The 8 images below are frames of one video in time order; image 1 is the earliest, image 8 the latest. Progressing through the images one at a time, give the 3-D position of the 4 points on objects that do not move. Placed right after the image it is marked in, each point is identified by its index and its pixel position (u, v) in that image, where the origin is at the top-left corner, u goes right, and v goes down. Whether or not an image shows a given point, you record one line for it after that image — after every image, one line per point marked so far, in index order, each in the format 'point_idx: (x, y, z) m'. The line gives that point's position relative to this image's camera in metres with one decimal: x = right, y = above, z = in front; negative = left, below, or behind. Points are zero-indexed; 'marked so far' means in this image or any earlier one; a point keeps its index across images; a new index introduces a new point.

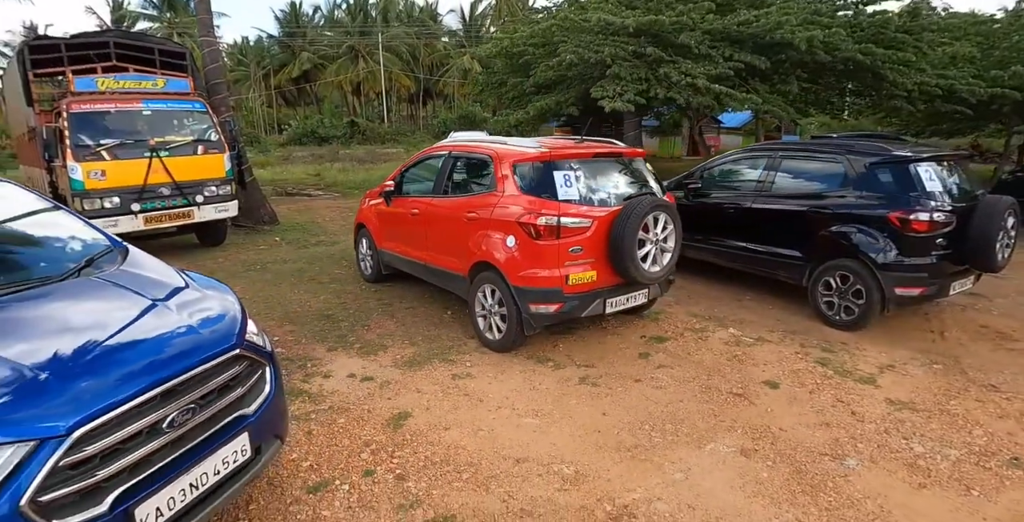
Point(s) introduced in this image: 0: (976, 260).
0: (+4.0, +0.1, +4.9) m
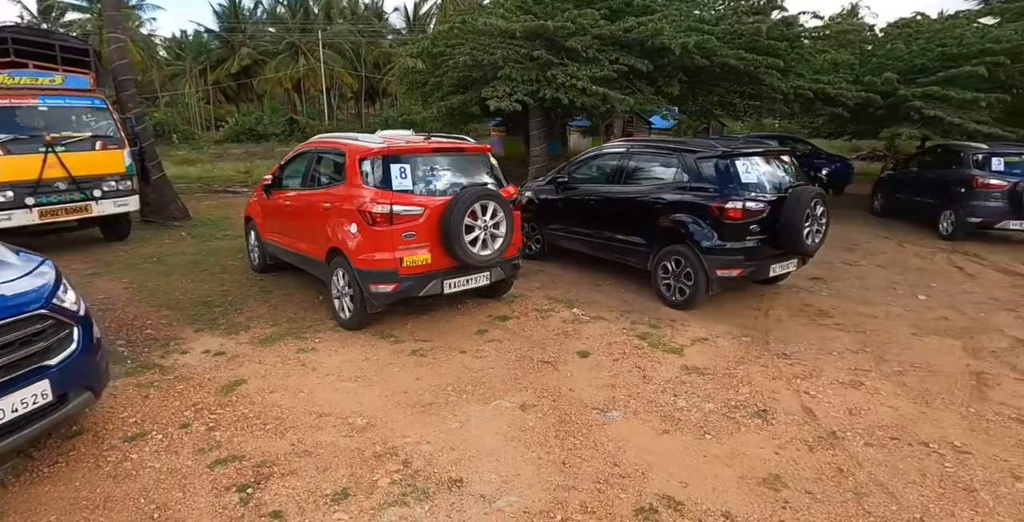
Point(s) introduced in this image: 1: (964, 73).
0: (+2.6, +0.2, +5.5) m
1: (+7.2, +3.0, +9.4) m
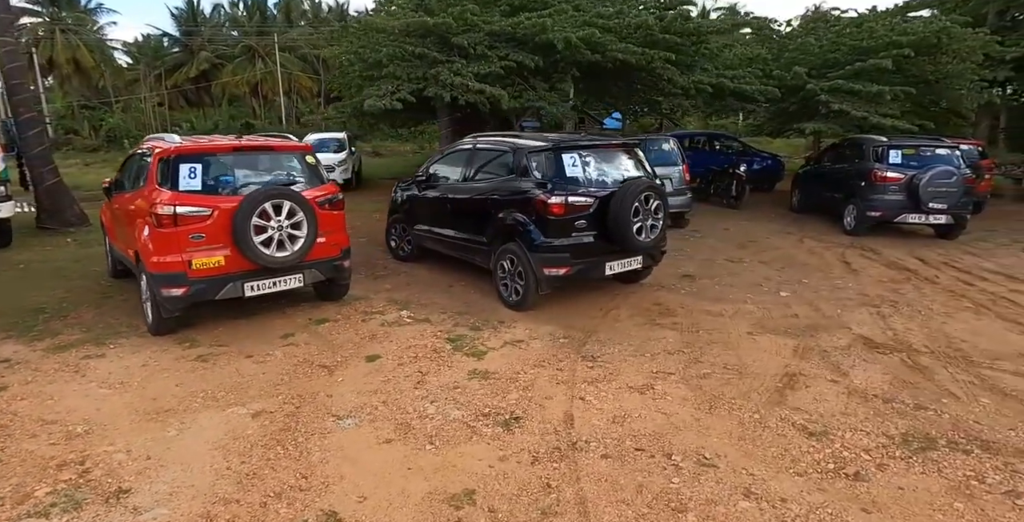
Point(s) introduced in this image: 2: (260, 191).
0: (+1.0, +0.2, +5.3) m
1: (+5.7, +3.0, +9.1) m
2: (-2.0, +0.6, +4.6) m
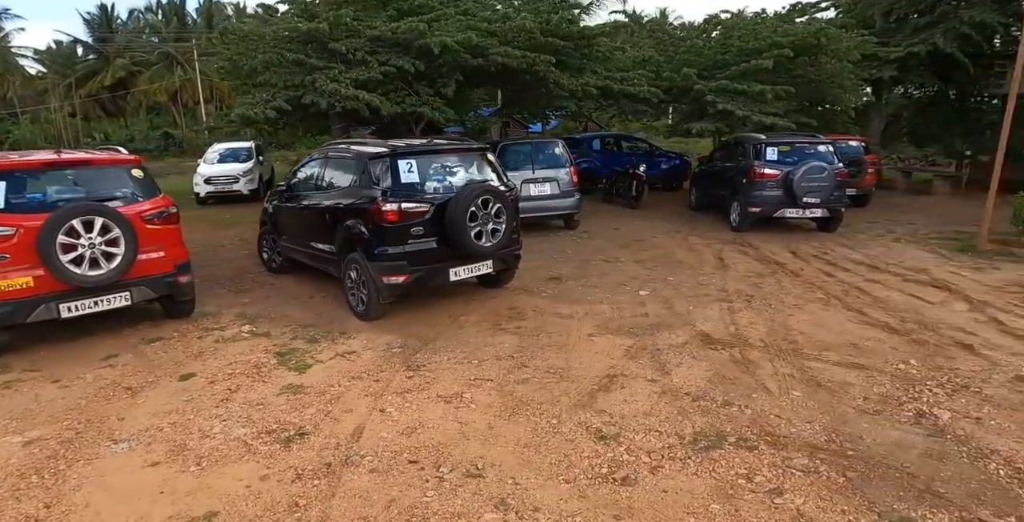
0: (-0.5, +0.1, +5.3) m
1: (+3.9, +3.1, +9.3) m
2: (-3.5, +0.4, +4.5) m
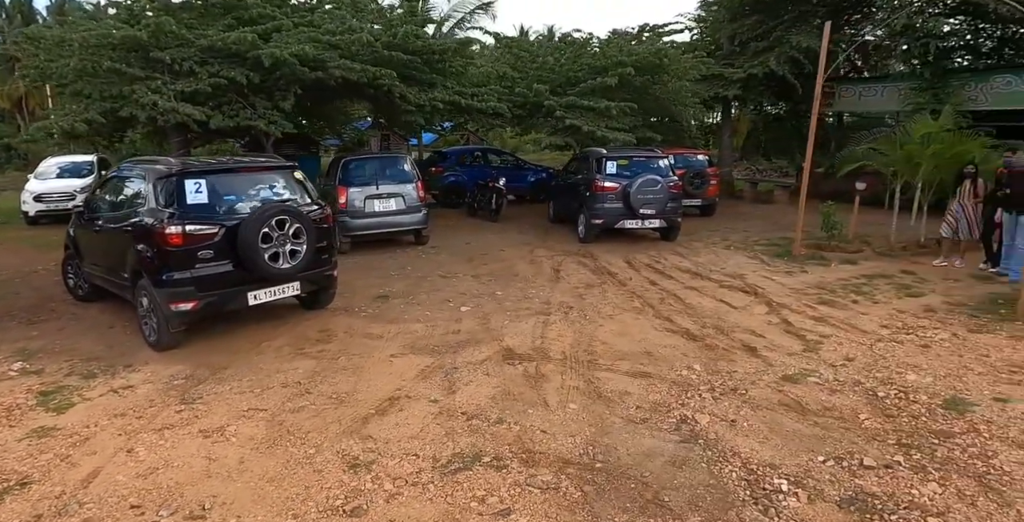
0: (-2.4, -0.1, +5.2) m
1: (+1.5, +3.0, +9.7) m
2: (-5.3, +0.1, +4.0) m
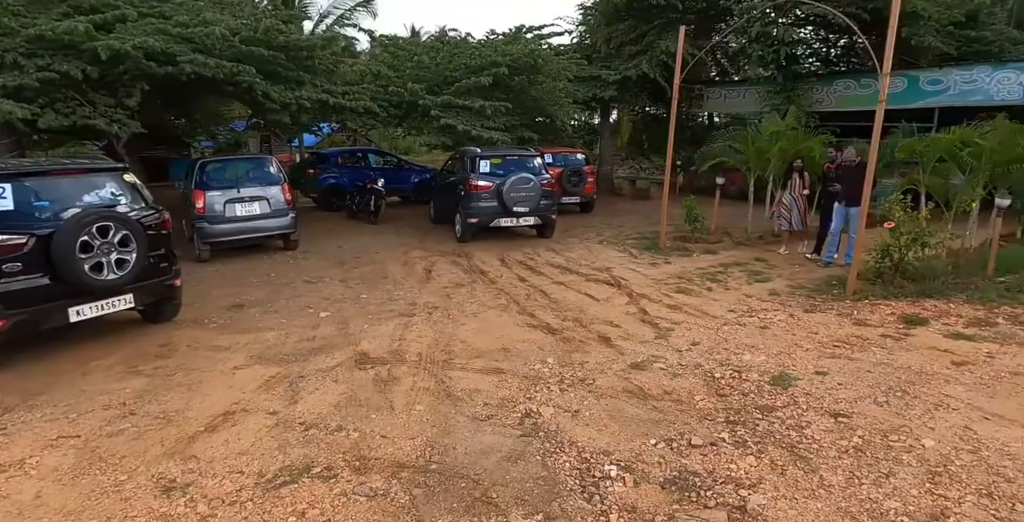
0: (-3.7, -0.2, +4.7) m
1: (-0.6, +3.0, +9.8) m
2: (-6.4, -0.1, +3.2) m
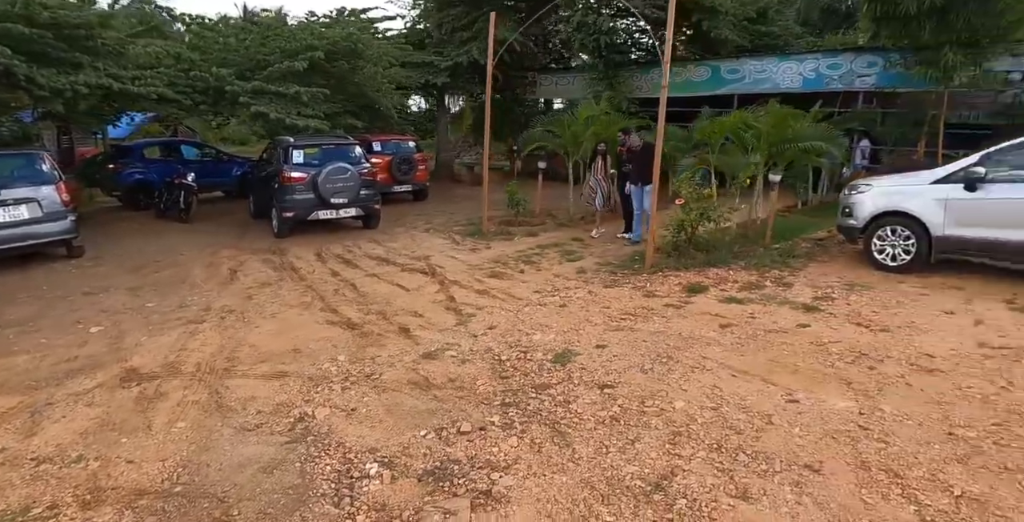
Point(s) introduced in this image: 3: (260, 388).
0: (-5.4, -0.4, +3.8) m
1: (-3.5, +3.1, +9.2) m
2: (-7.8, -0.5, +1.8) m
3: (-1.9, -1.0, +4.4) m
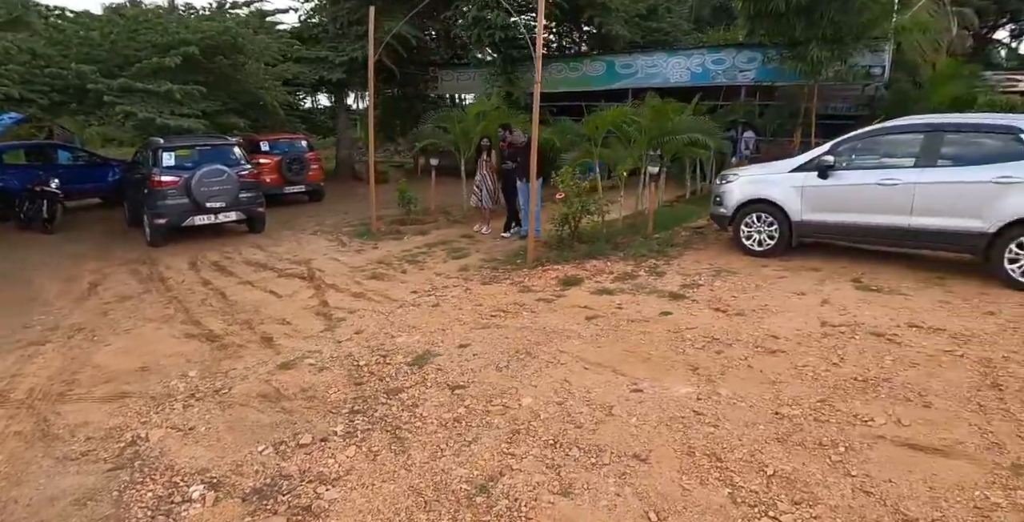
0: (-6.4, -0.7, +3.1) m
1: (-5.2, +3.0, +8.7) m
2: (-8.5, -0.9, +0.9) m
3: (-3.0, -1.1, +4.1) m
